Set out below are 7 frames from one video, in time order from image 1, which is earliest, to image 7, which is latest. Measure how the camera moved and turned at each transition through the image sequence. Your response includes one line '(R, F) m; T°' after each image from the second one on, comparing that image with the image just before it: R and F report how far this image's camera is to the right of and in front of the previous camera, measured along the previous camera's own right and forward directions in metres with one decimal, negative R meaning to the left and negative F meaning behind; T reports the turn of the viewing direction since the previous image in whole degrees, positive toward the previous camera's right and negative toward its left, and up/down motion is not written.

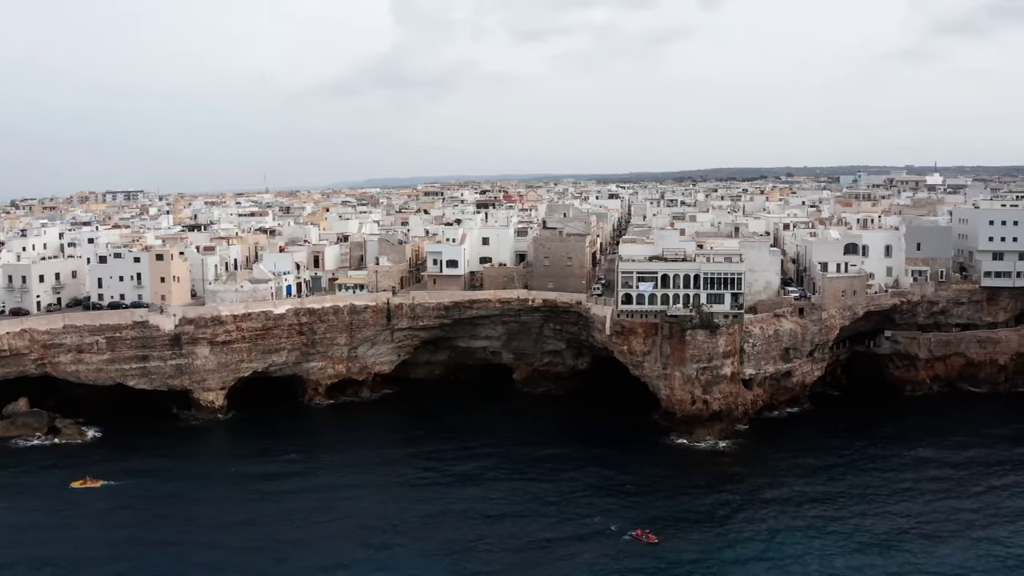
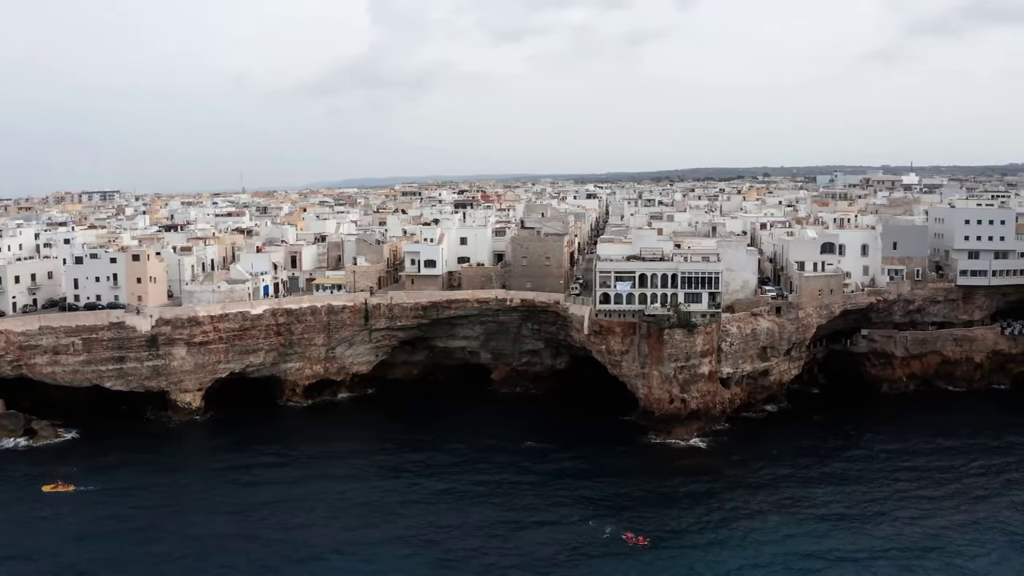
(+0.6, 0.0) m; +1°
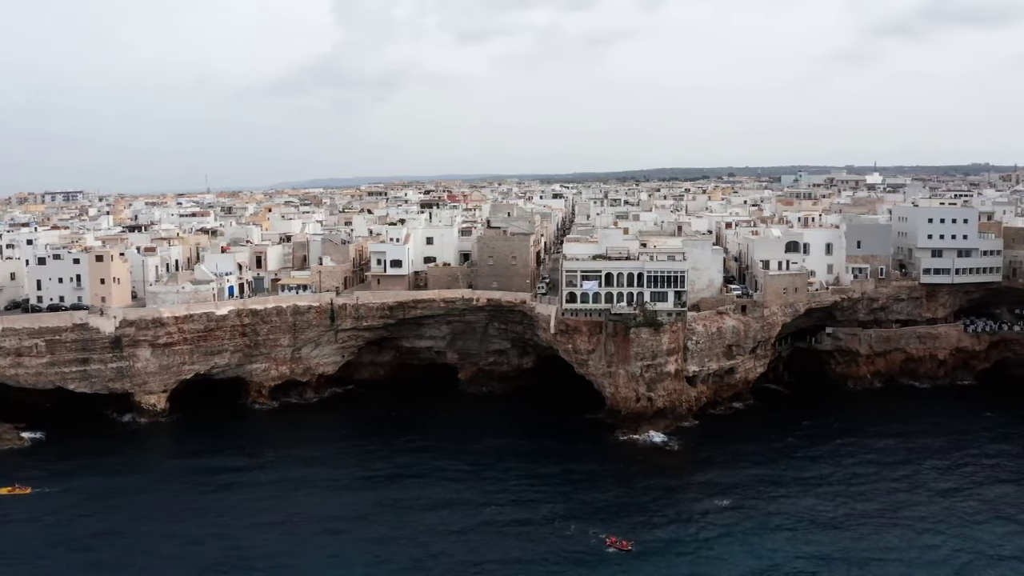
(+0.9, 0.0) m; +1°
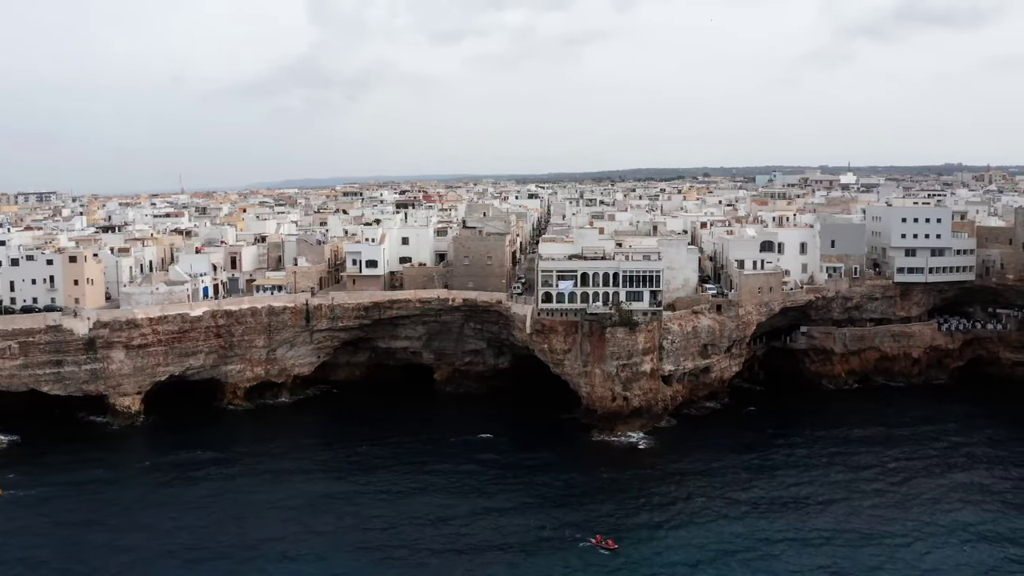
(+0.6, 0.0) m; +1°
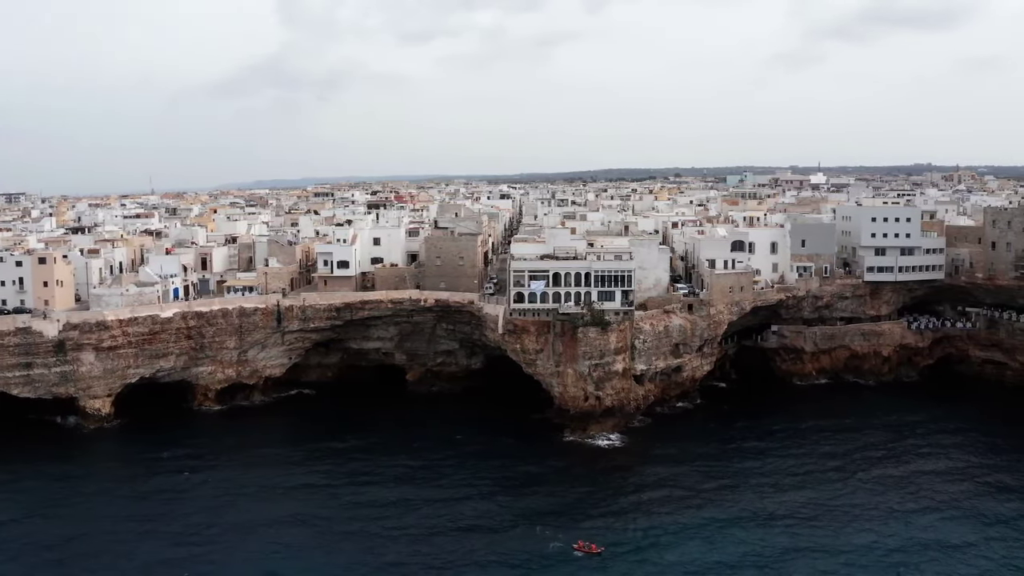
(+0.8, -0.1) m; +1°
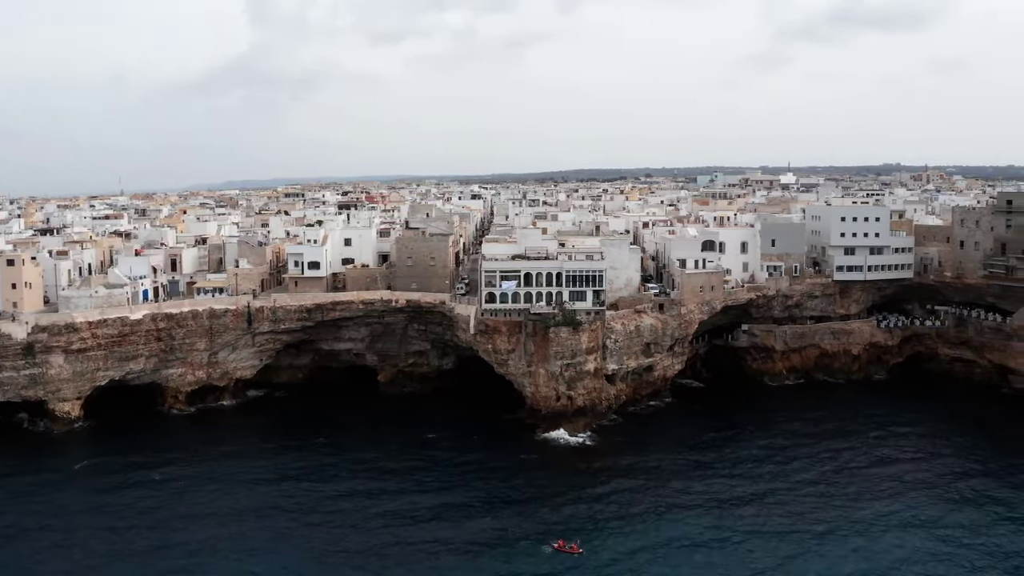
(+0.8, -0.1) m; +1°
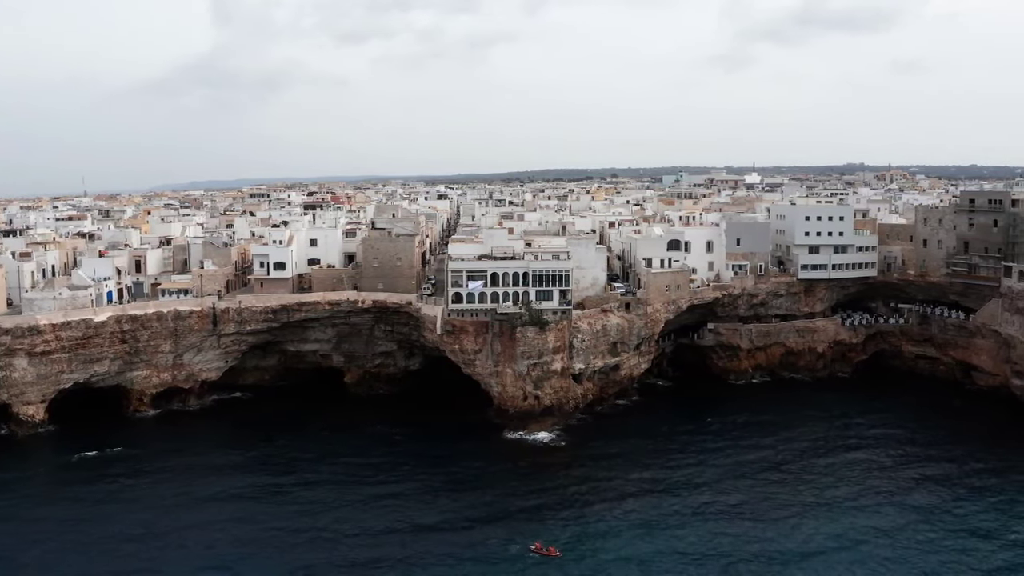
(+0.9, -0.2) m; +1°
